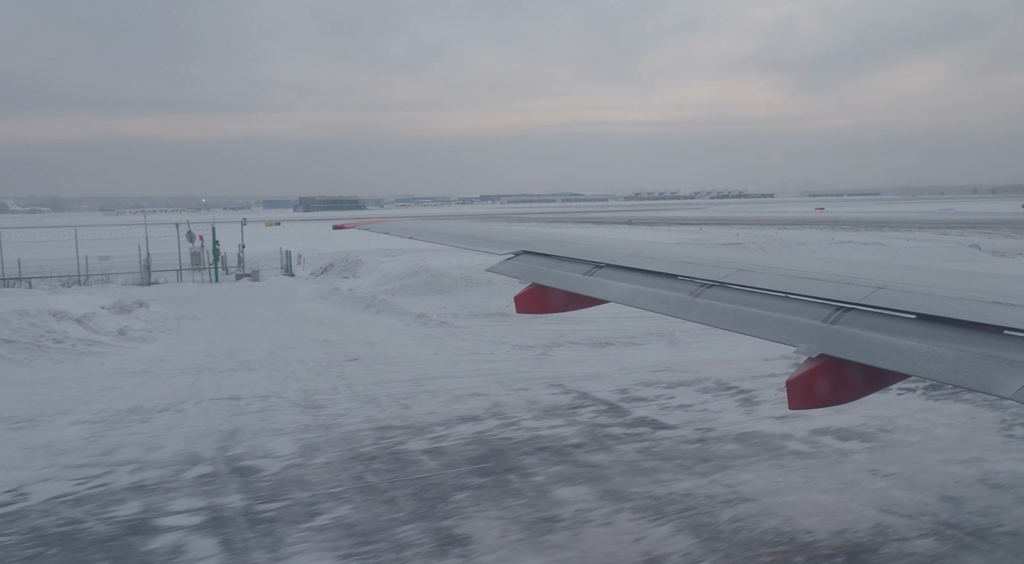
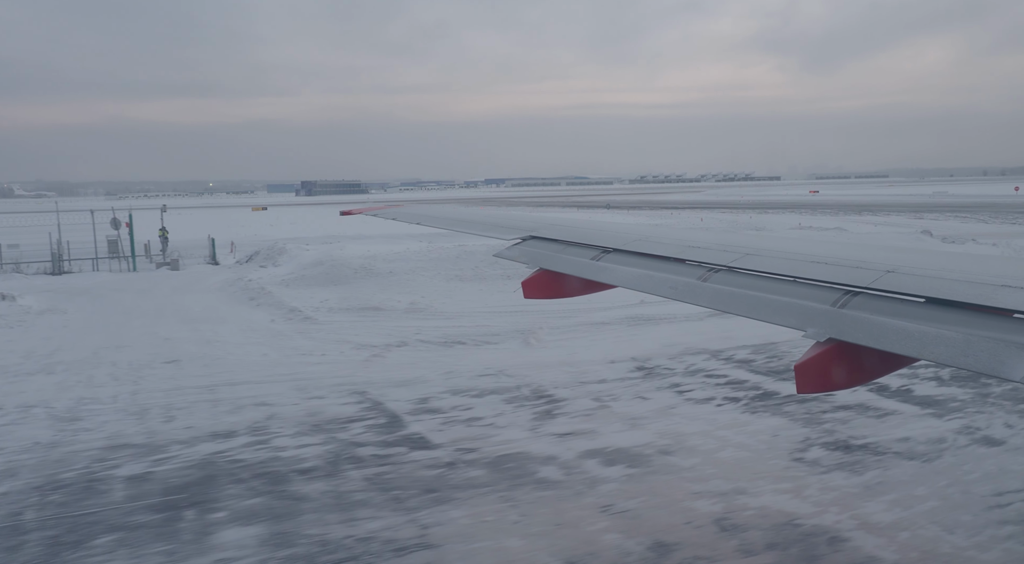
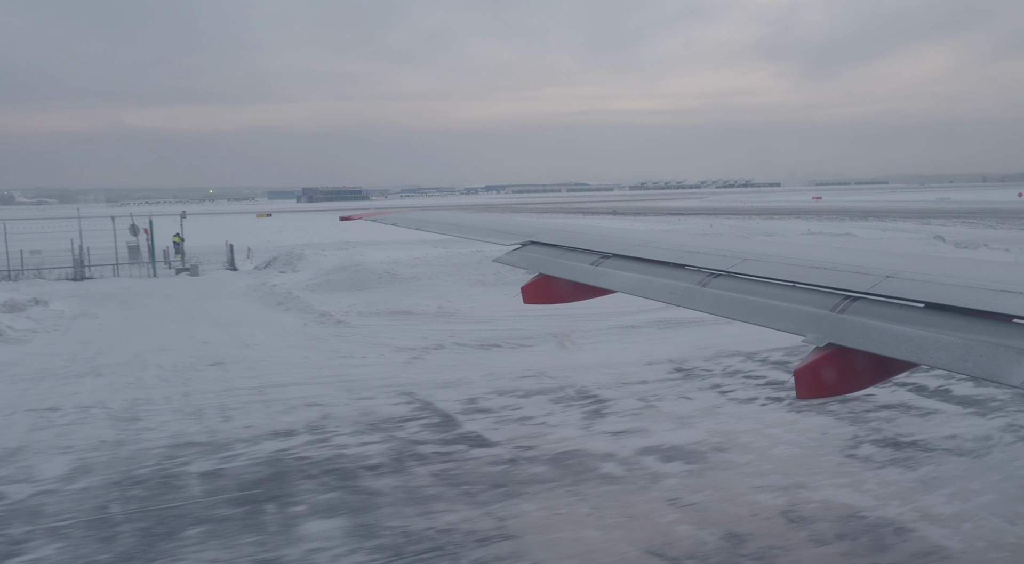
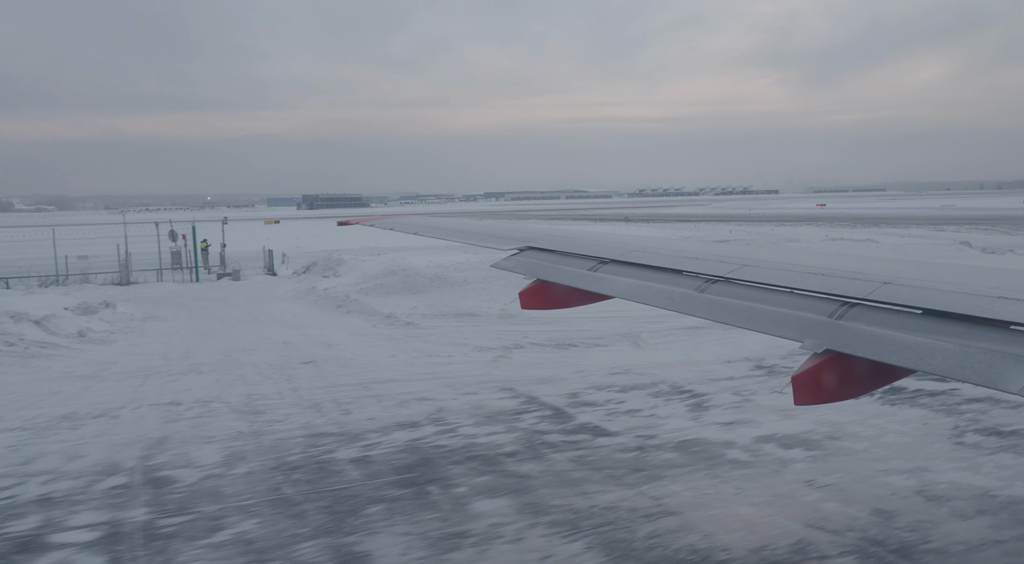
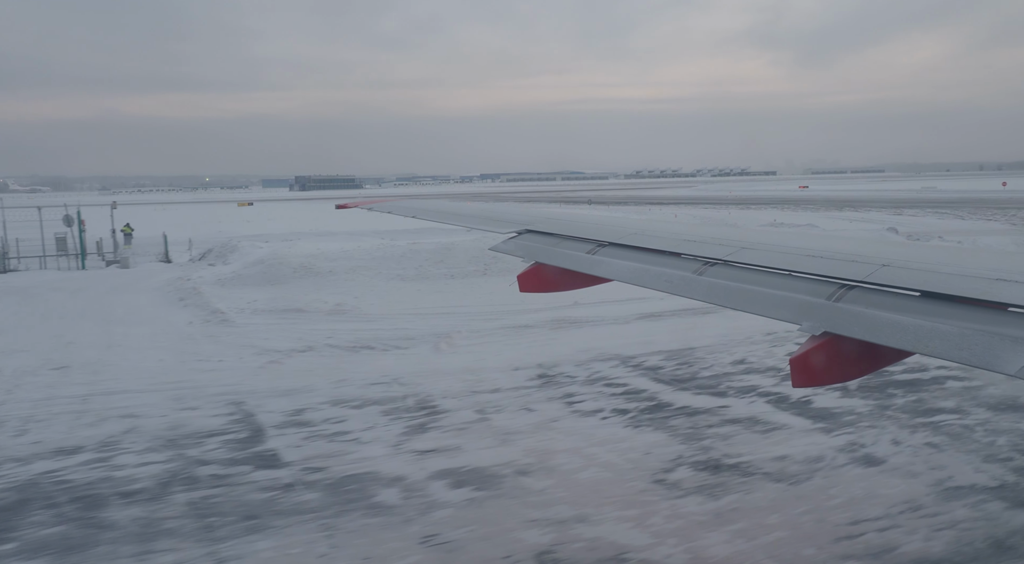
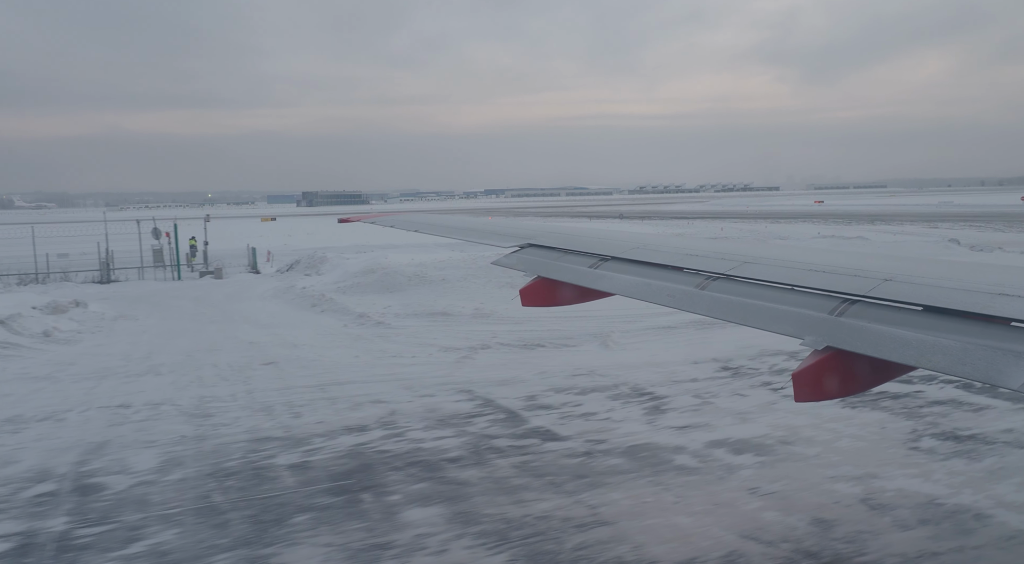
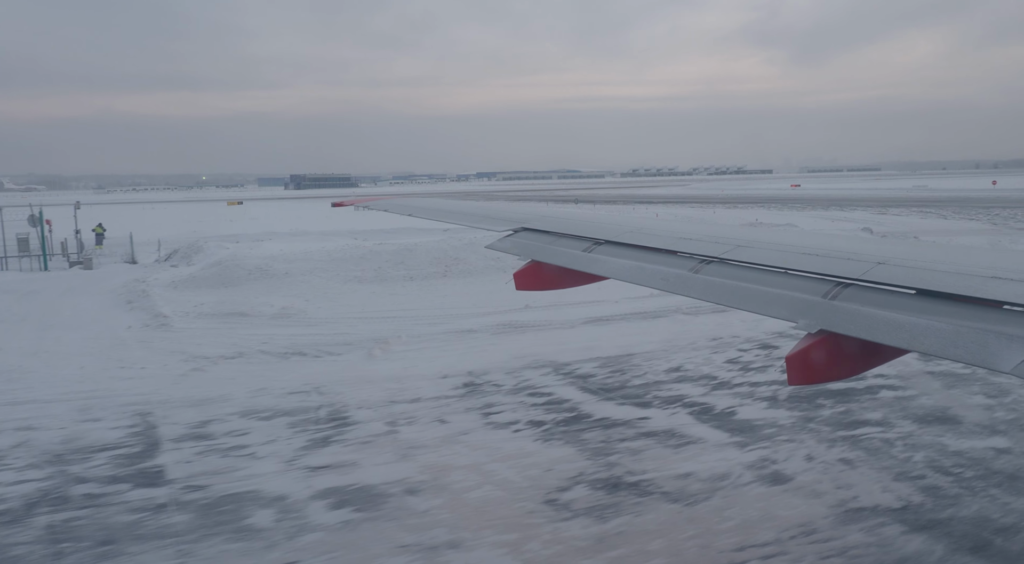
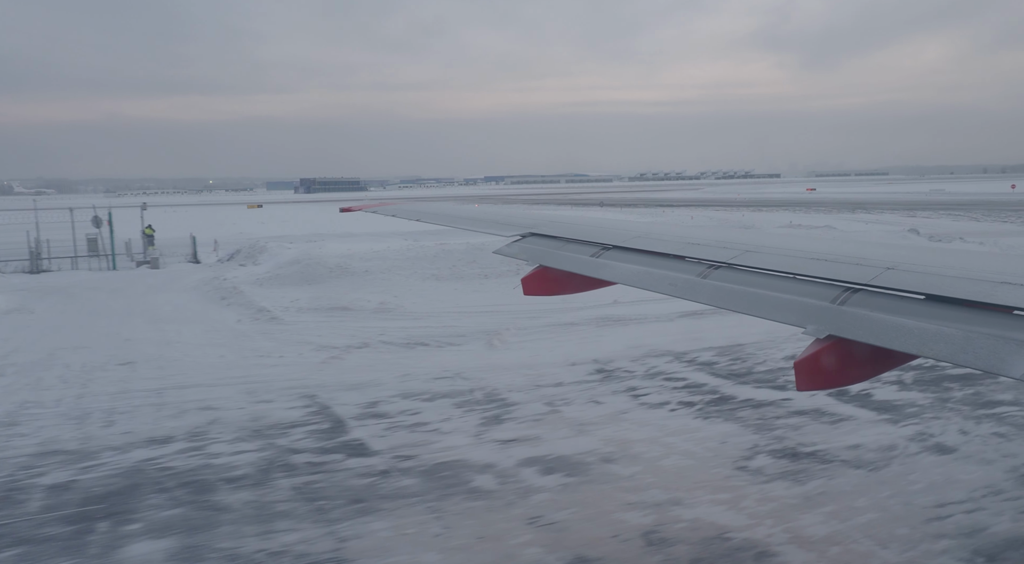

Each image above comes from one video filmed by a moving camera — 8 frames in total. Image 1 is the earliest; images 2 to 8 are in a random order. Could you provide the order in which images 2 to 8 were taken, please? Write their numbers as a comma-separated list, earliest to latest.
4, 6, 3, 2, 8, 5, 7
